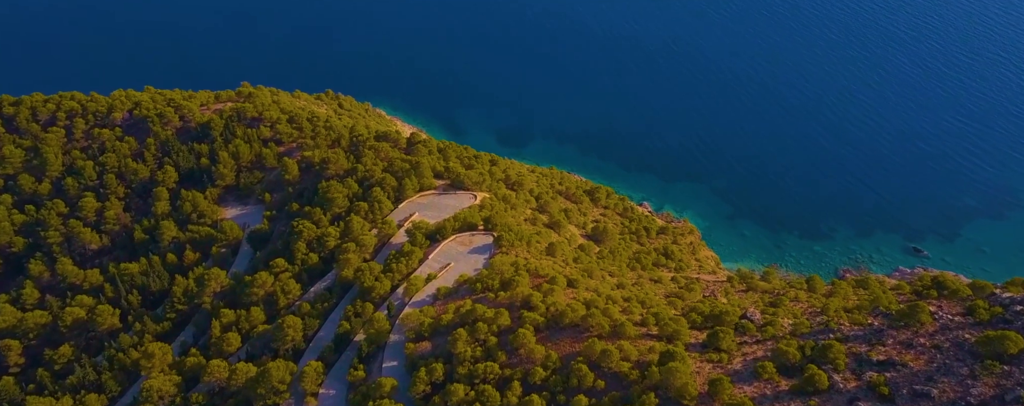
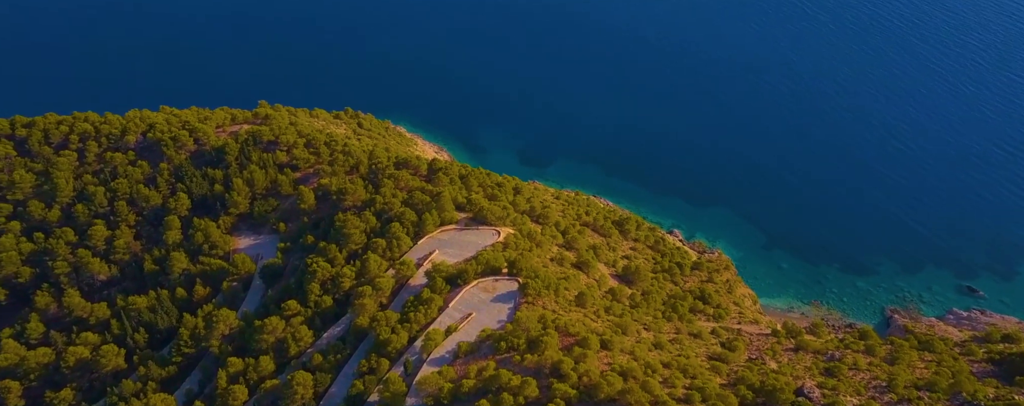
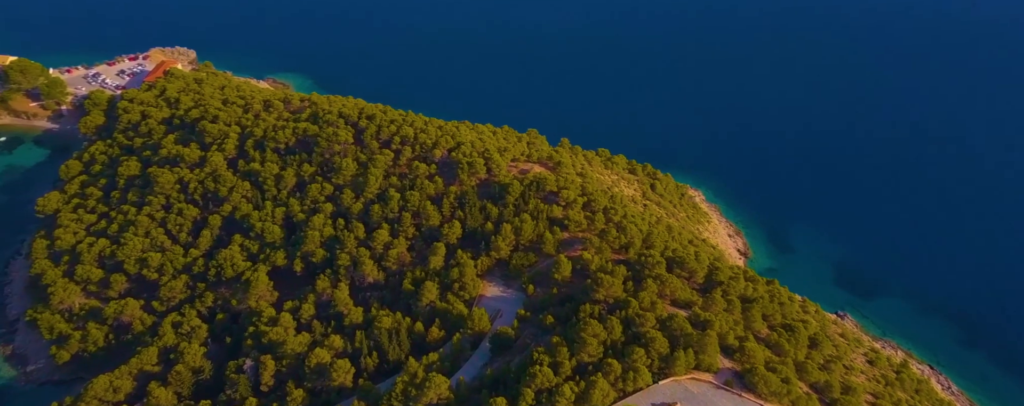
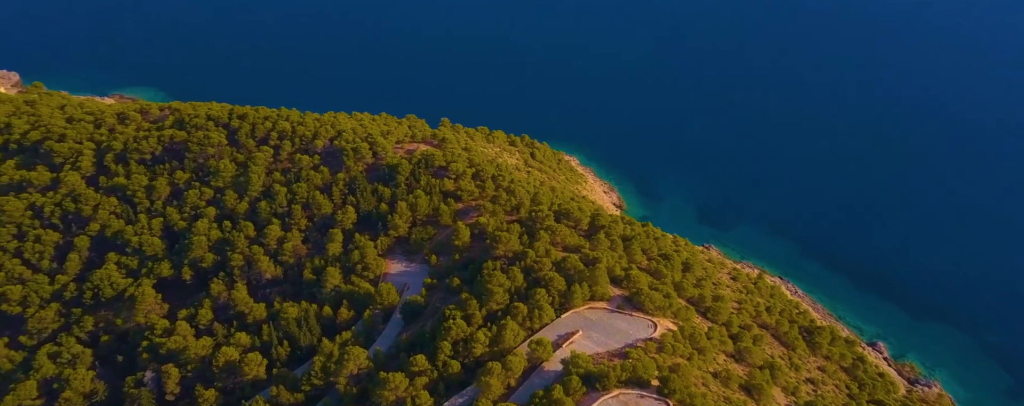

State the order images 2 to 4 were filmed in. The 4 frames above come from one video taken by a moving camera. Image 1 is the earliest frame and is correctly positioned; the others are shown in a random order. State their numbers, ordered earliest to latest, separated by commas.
2, 4, 3
